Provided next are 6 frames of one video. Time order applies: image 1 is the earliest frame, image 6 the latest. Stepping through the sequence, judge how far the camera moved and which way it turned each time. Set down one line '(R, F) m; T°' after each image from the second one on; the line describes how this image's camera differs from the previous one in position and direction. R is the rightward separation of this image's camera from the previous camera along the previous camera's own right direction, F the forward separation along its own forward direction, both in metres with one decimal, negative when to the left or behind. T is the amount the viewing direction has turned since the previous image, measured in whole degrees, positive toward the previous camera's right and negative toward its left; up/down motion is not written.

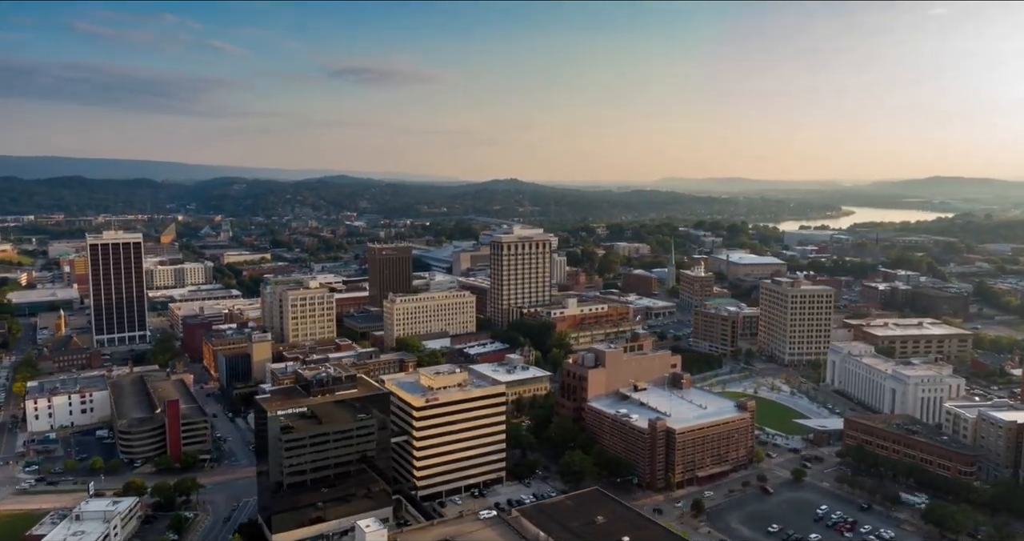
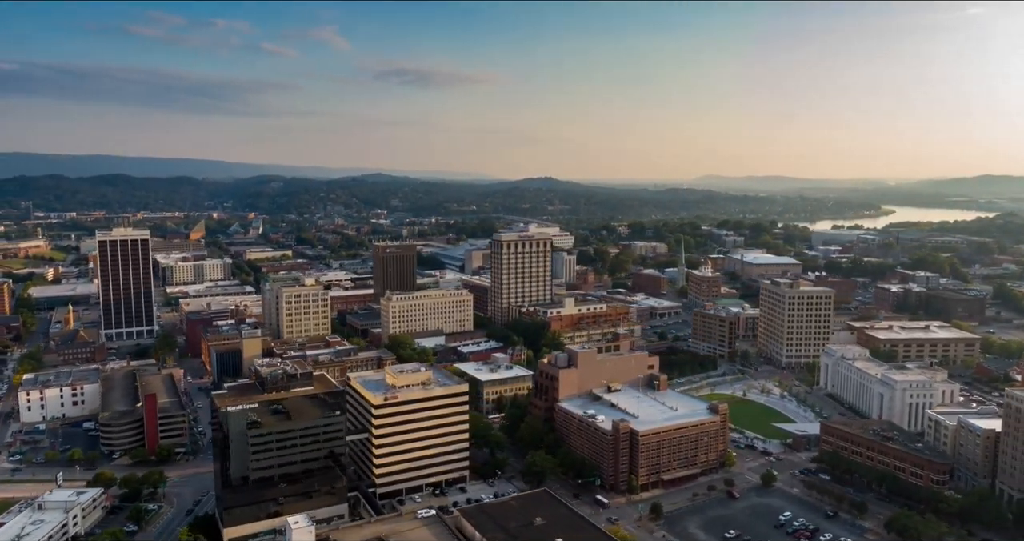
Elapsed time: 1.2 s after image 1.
(+4.4, +0.3) m; -3°
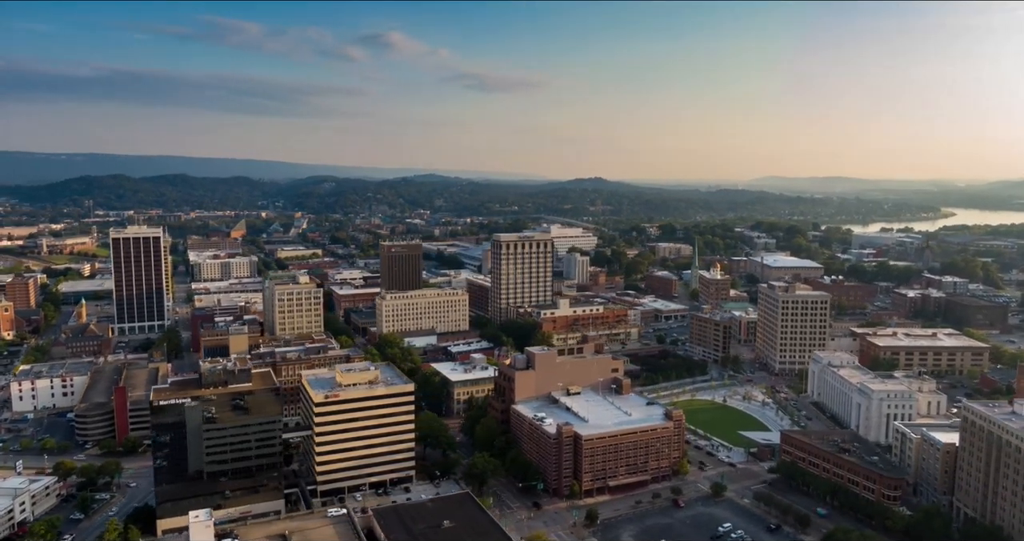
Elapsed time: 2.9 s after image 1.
(+6.4, +0.6) m; -4°
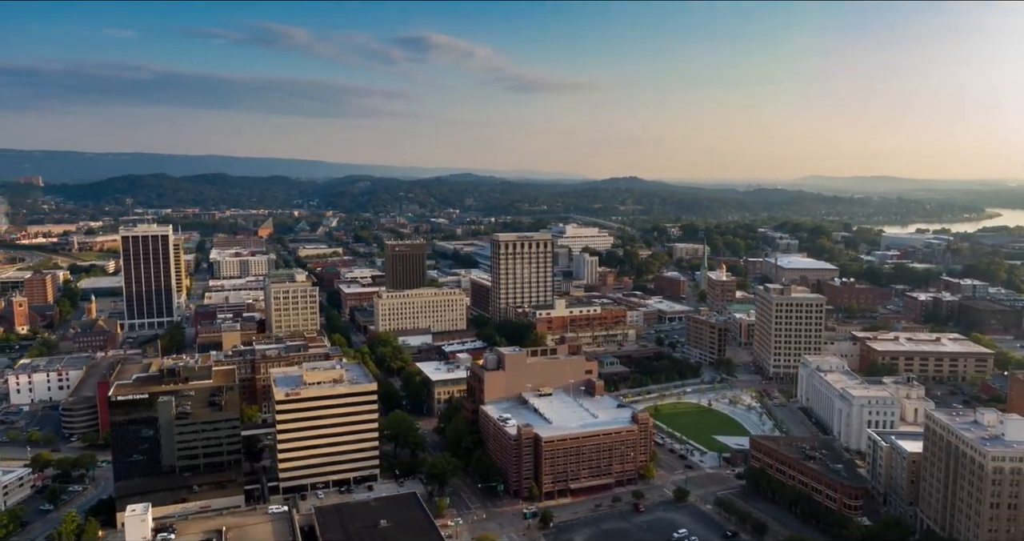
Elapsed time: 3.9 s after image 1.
(+4.4, +0.3) m; -3°
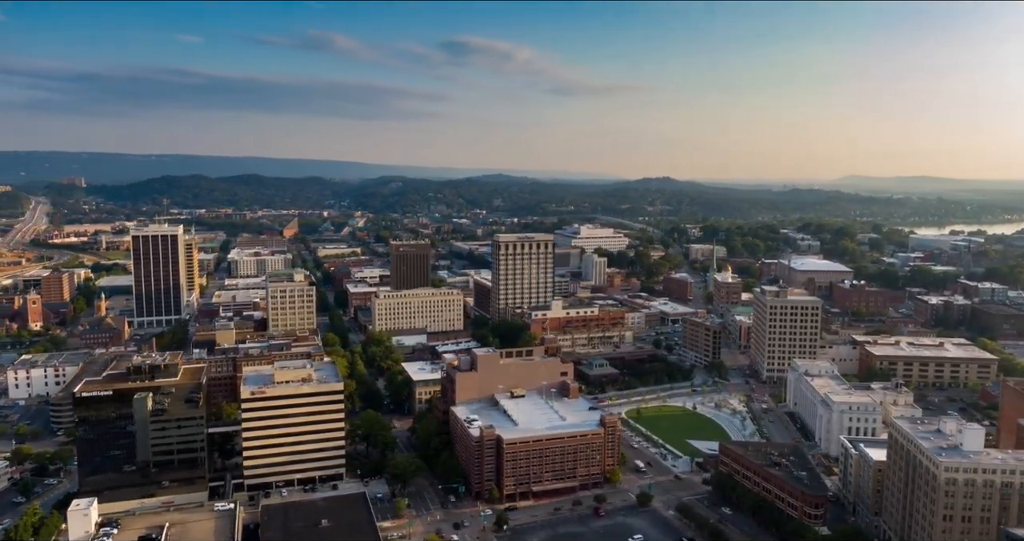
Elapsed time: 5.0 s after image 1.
(+4.2, +0.4) m; -3°
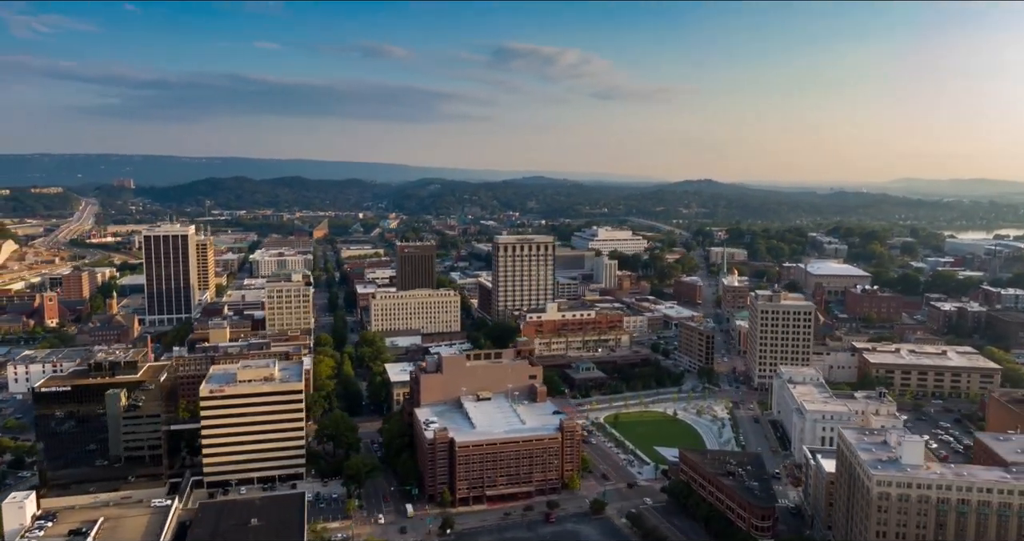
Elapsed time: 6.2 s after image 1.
(+5.0, +0.6) m; -3°
